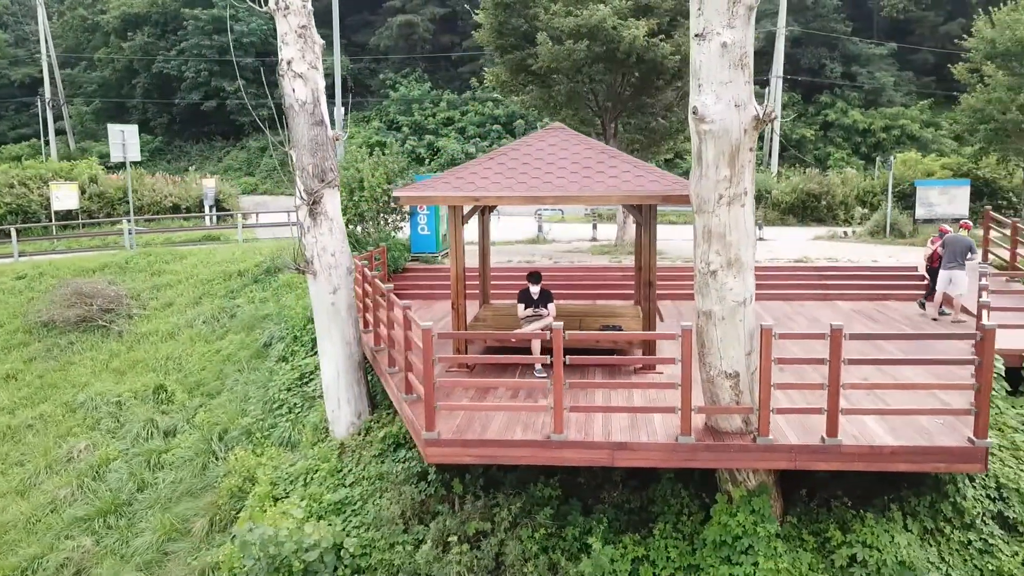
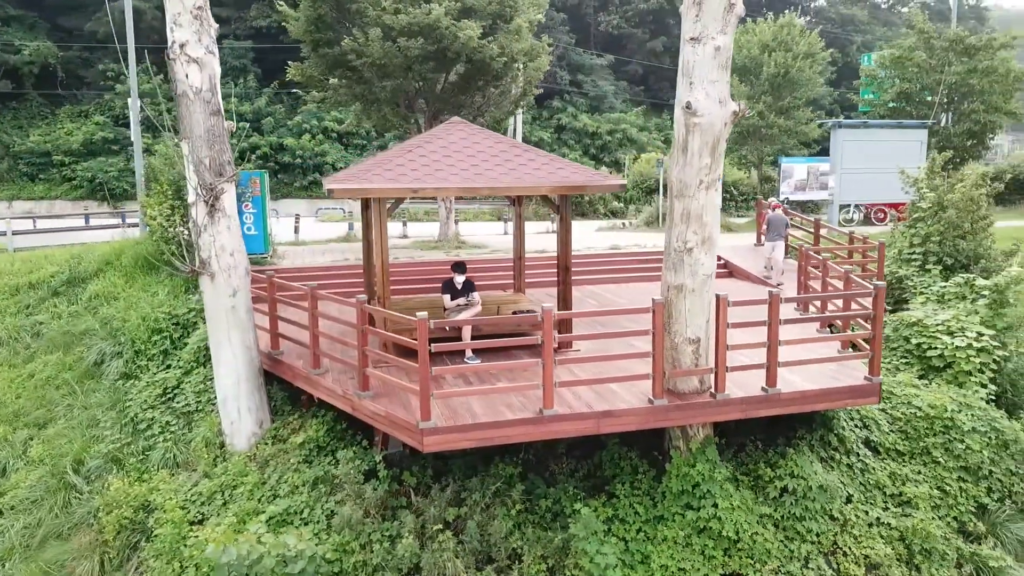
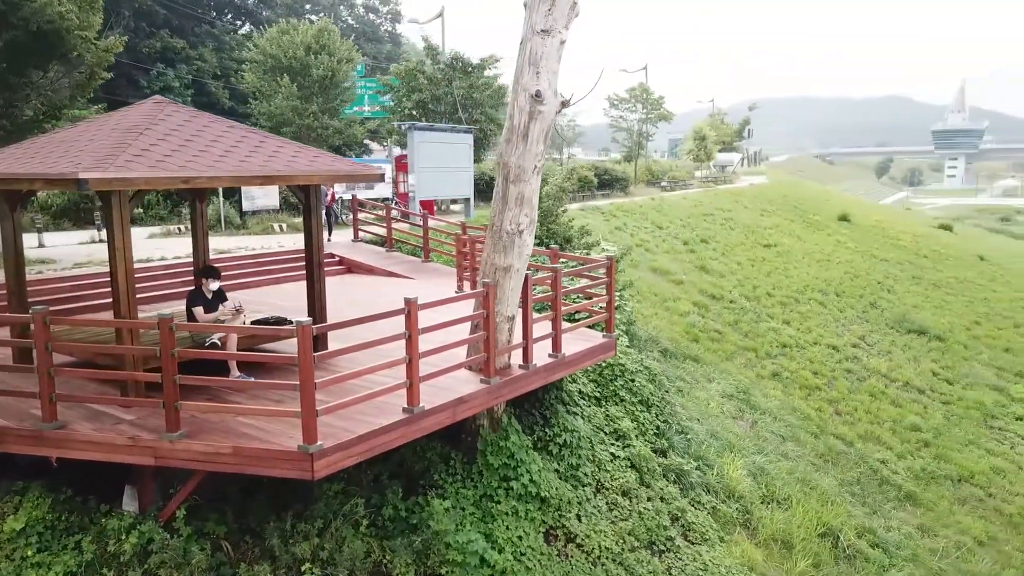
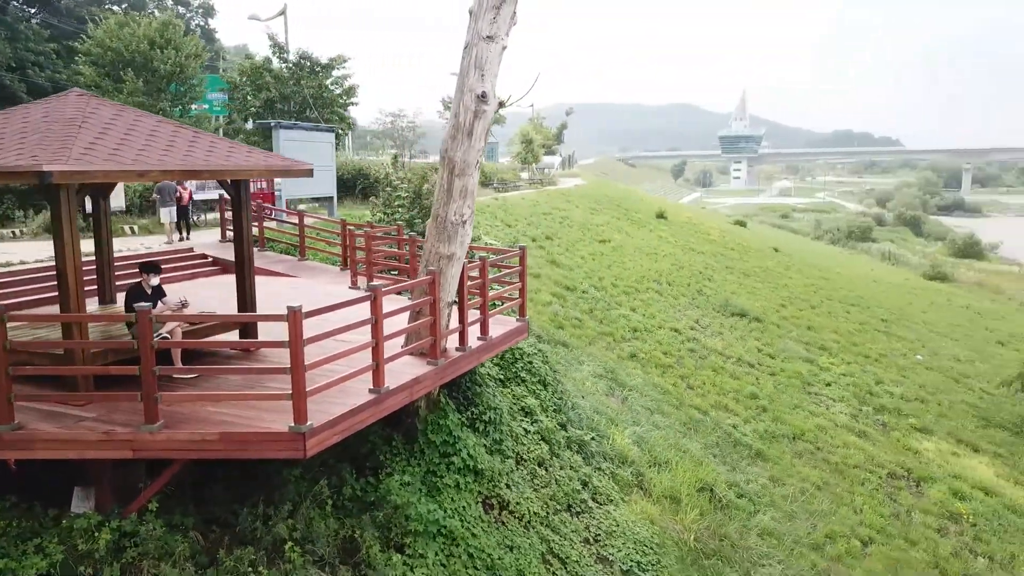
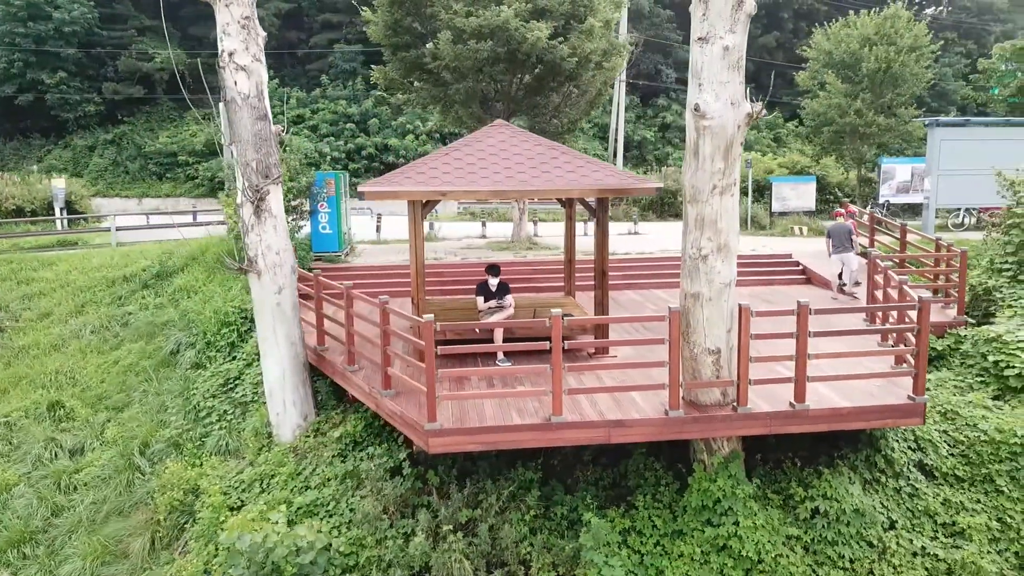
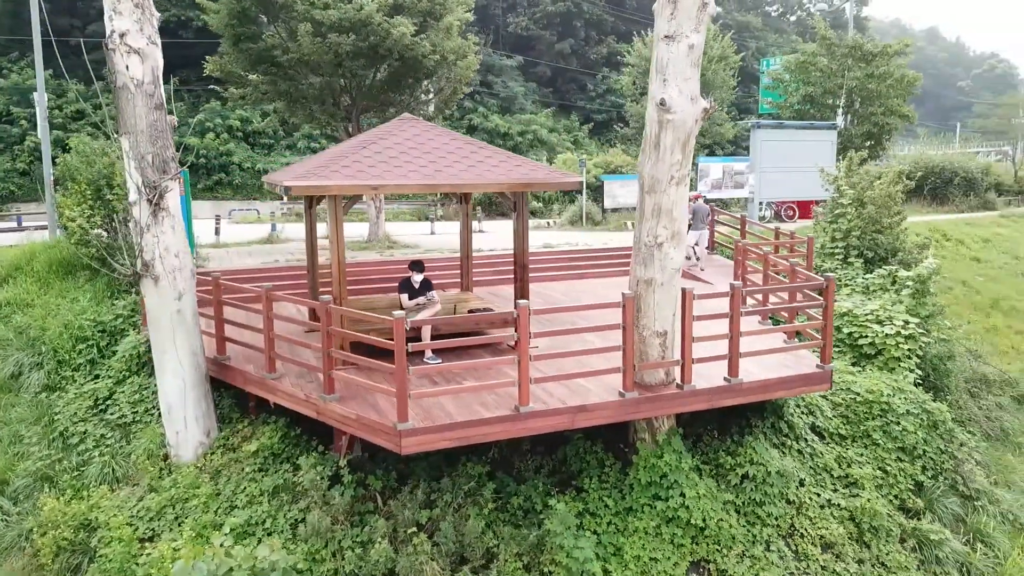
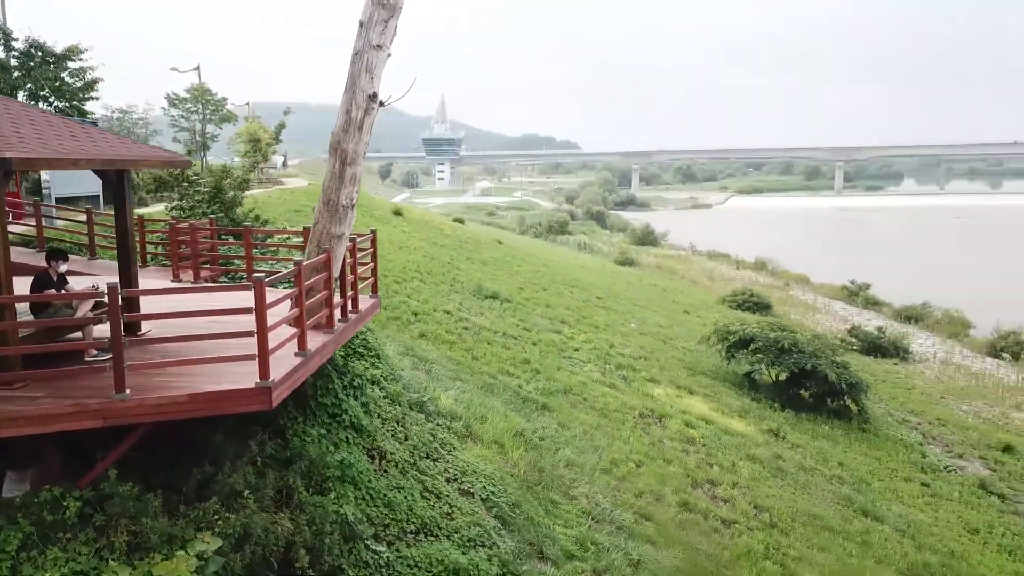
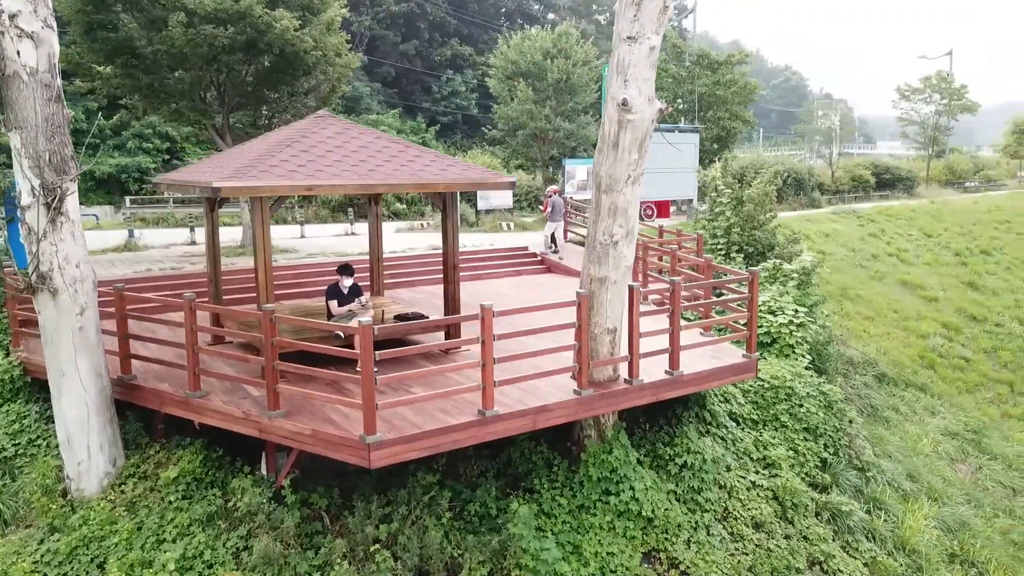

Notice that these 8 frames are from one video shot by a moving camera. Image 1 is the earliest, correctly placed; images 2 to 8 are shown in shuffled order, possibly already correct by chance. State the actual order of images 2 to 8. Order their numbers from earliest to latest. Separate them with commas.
5, 2, 6, 8, 3, 4, 7
